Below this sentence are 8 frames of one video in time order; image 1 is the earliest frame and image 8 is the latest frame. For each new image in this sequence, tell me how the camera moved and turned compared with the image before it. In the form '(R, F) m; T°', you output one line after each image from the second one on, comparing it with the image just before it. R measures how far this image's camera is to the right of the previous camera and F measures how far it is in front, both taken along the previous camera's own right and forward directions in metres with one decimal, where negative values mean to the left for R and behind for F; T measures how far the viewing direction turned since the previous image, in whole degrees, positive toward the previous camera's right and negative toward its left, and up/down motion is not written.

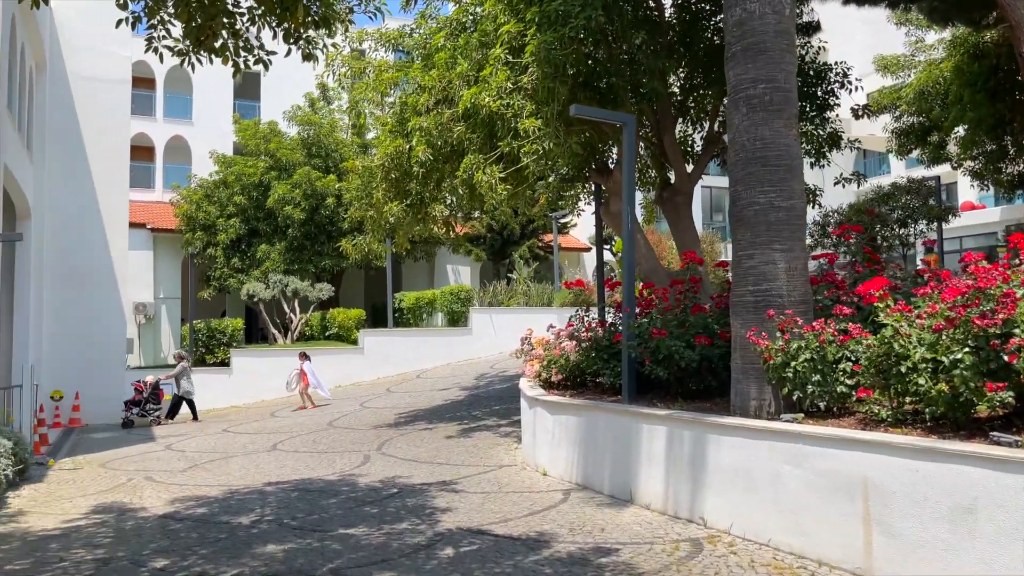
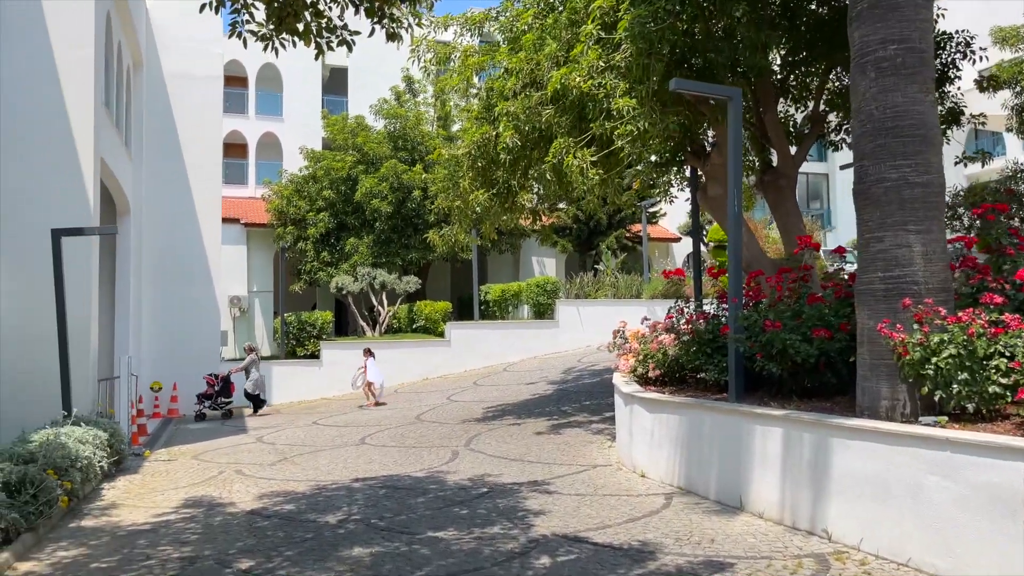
(-0.1, +0.5) m; -6°
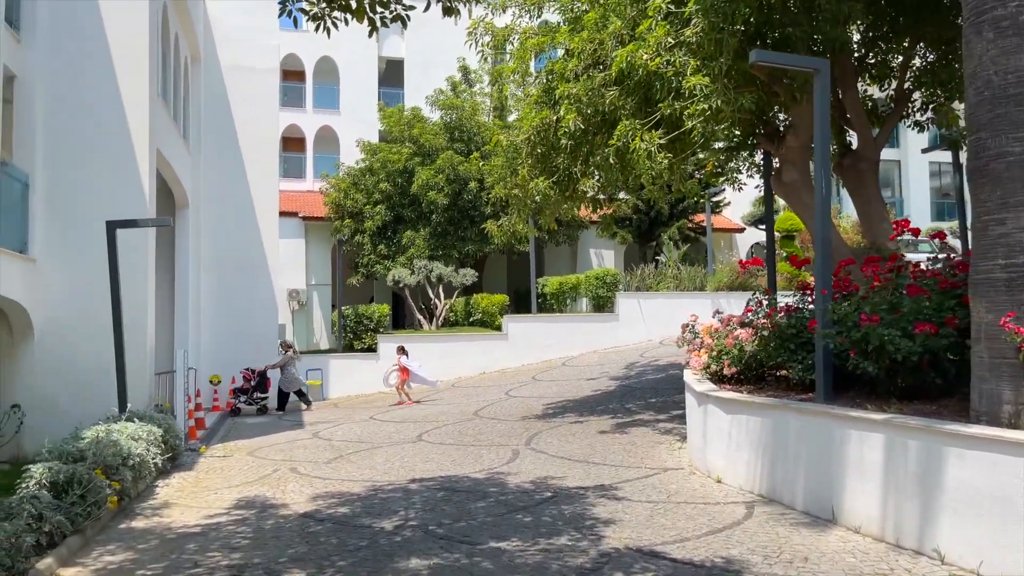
(-0.1, +0.5) m; -4°
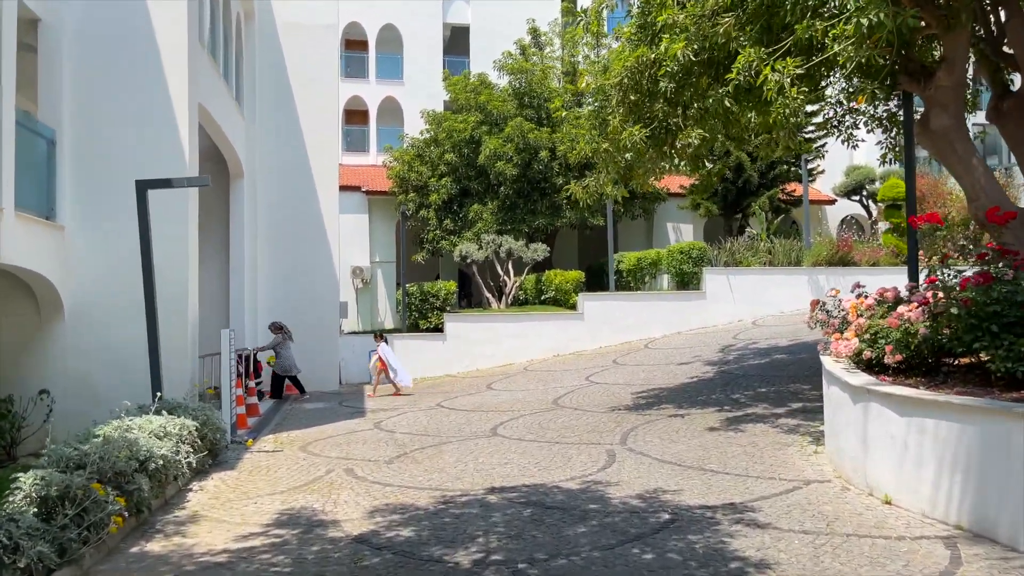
(-0.3, +1.6) m; -4°
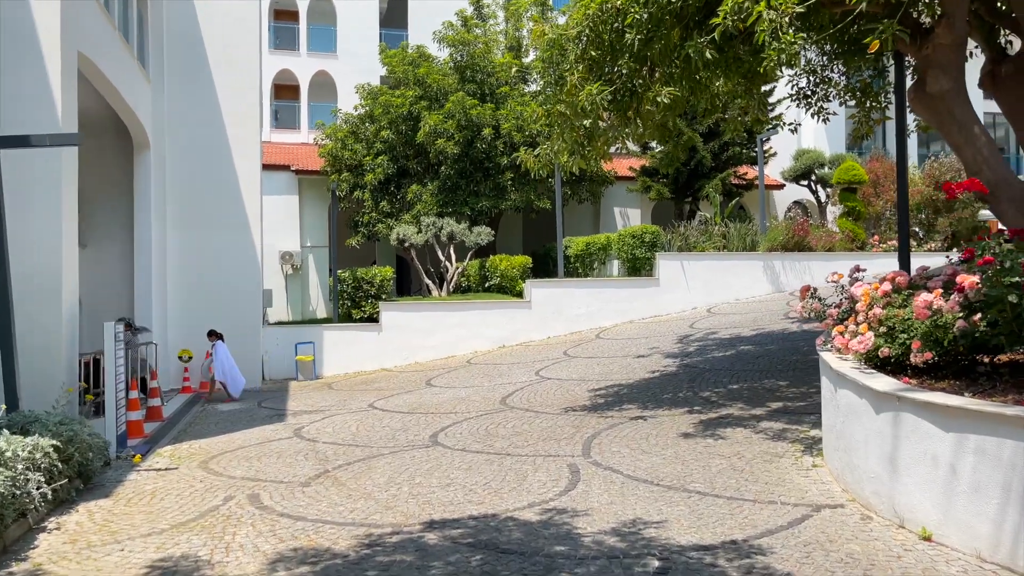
(0.0, +1.4) m; +4°
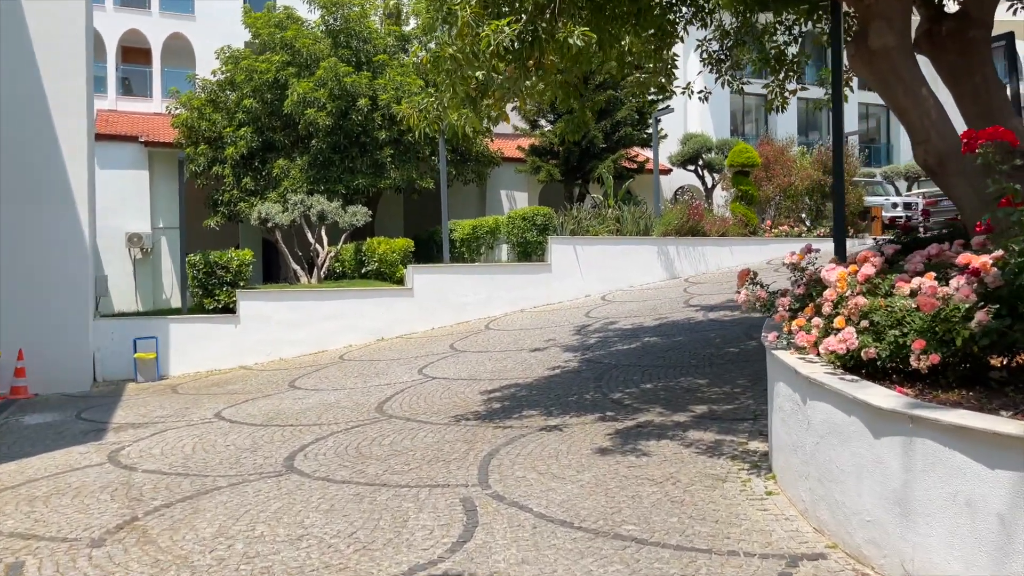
(0.0, +1.6) m; +8°
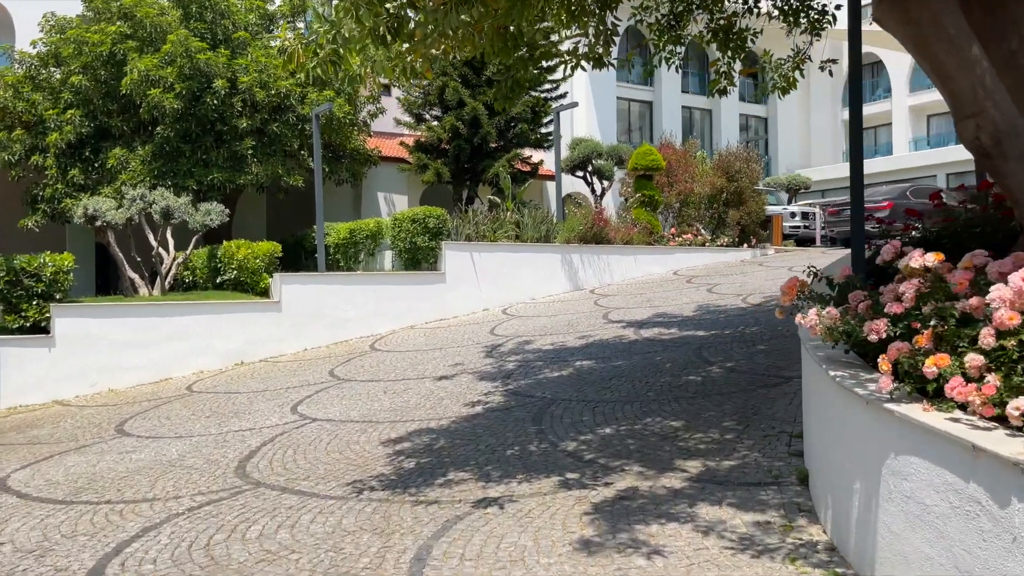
(-0.4, +2.3) m; +9°
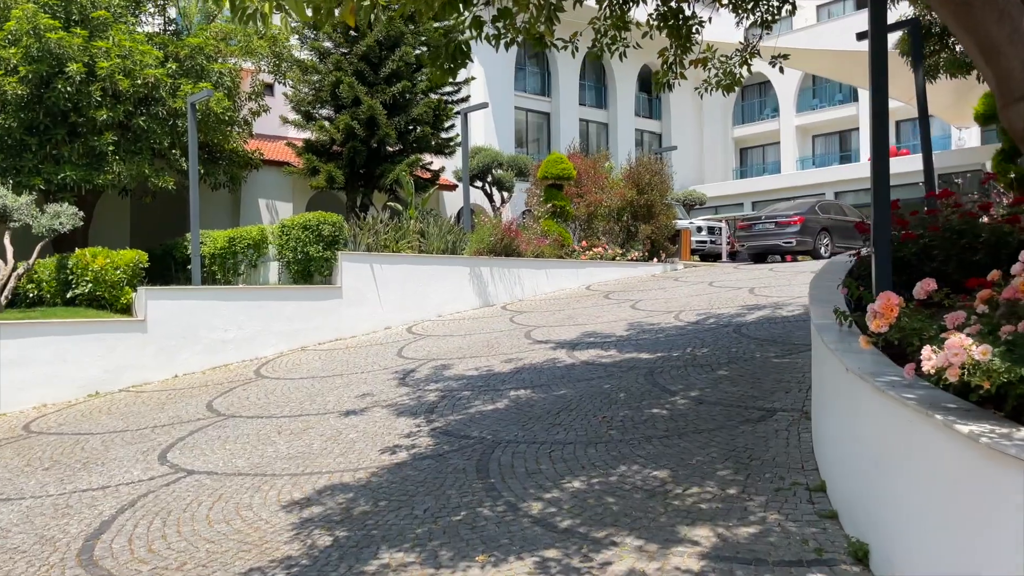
(-0.4, +1.4) m; +8°
